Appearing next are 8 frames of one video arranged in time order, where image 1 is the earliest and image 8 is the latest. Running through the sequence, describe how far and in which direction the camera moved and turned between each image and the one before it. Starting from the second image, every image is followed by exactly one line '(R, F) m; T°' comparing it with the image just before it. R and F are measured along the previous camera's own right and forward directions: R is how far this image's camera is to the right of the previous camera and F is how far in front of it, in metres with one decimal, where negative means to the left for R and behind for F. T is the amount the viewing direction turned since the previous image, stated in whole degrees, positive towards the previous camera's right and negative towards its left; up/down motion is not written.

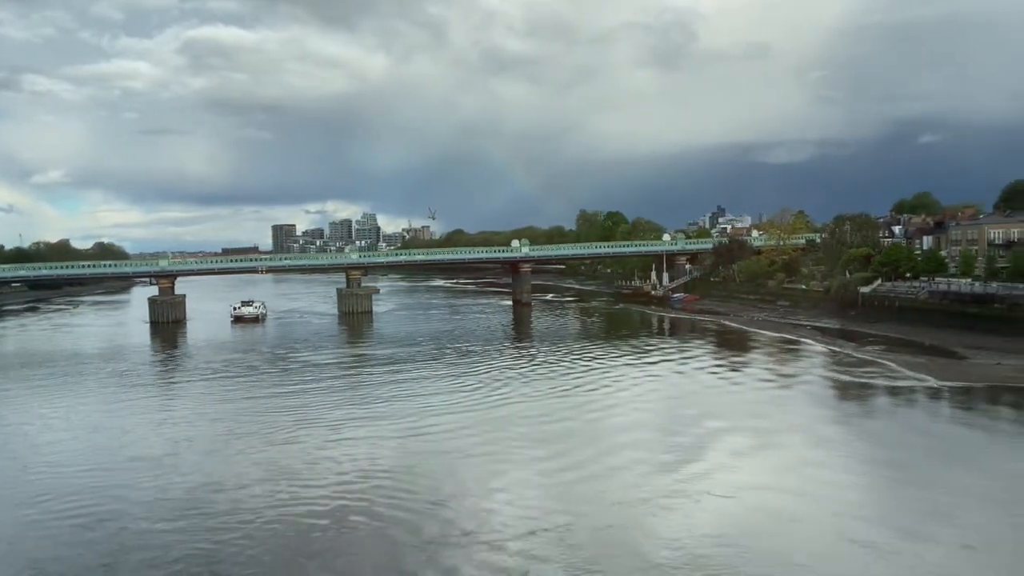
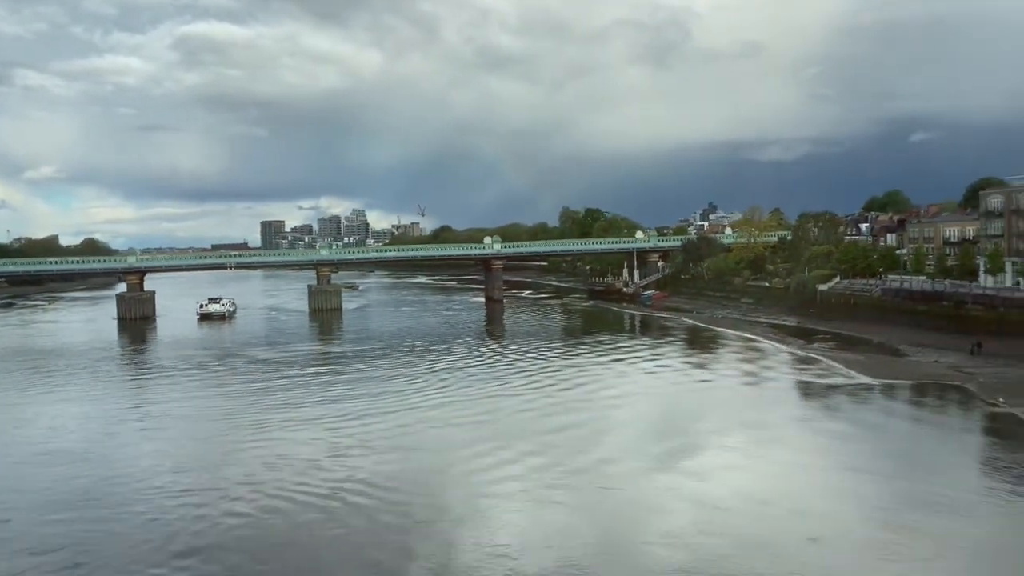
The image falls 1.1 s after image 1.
(+1.1, +0.2) m; +1°
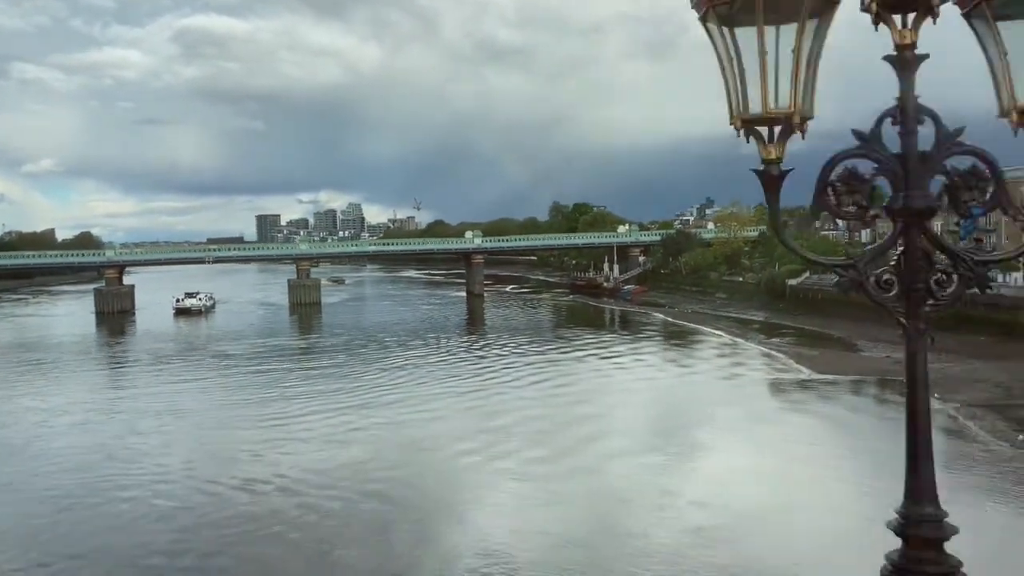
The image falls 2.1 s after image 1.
(+1.0, +0.1) m; +1°
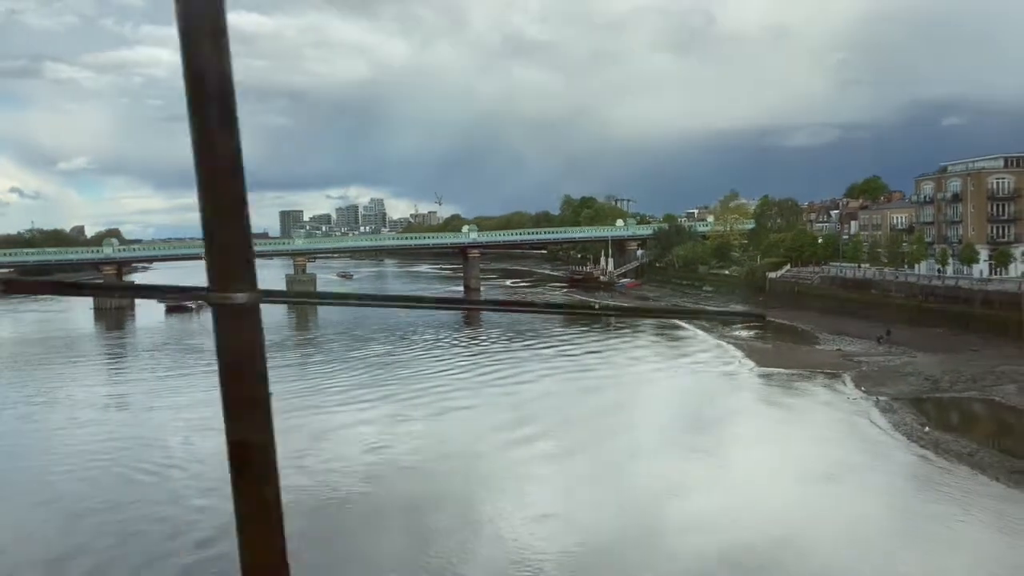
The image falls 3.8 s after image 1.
(+1.7, 0.0) m; -1°
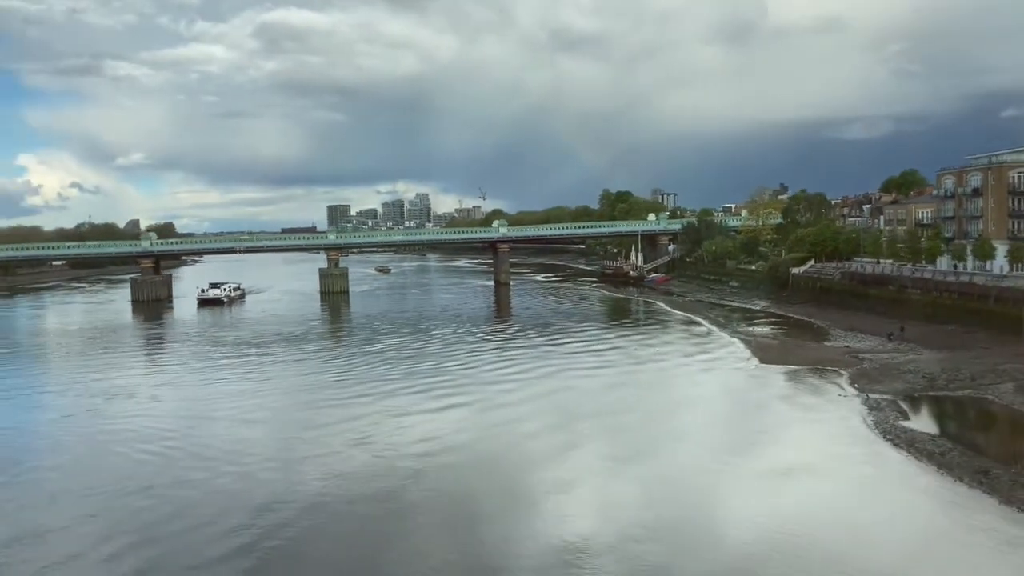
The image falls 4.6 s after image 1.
(+0.9, -0.2) m; -3°
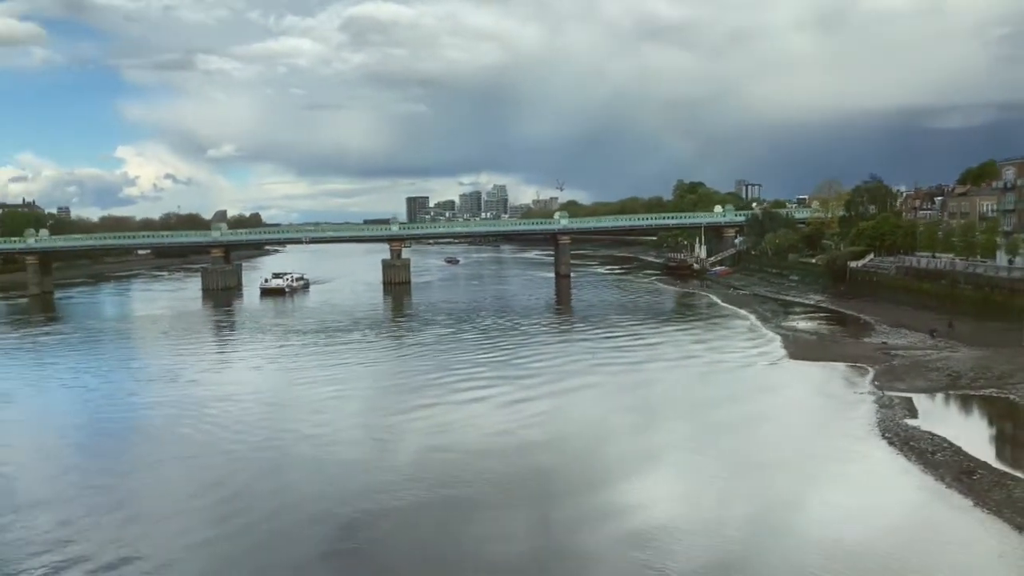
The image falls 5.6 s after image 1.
(+1.2, -0.1) m; -5°
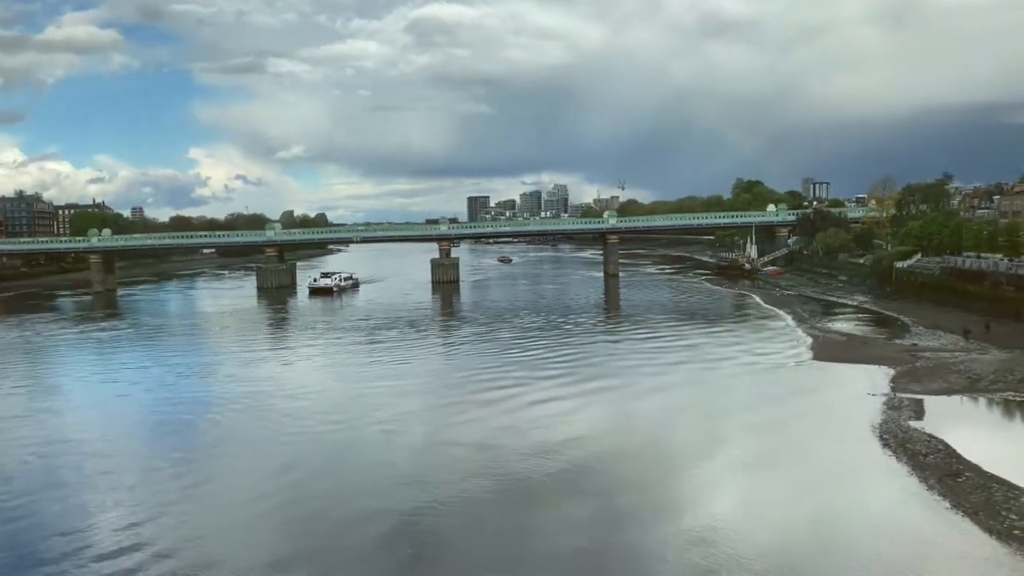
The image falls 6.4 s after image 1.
(+0.8, -0.3) m; -4°
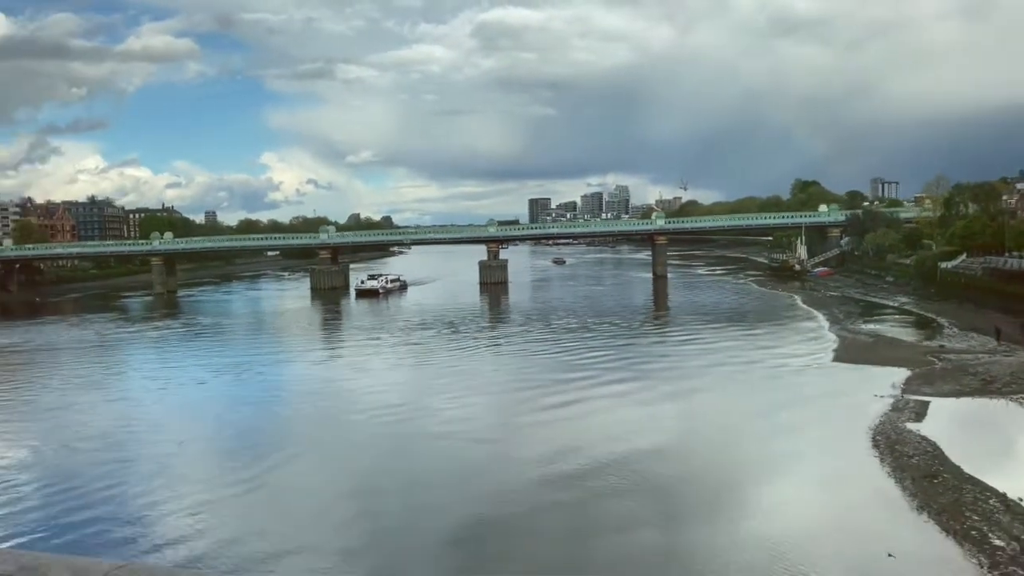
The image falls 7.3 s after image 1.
(+0.9, -0.3) m; -4°
